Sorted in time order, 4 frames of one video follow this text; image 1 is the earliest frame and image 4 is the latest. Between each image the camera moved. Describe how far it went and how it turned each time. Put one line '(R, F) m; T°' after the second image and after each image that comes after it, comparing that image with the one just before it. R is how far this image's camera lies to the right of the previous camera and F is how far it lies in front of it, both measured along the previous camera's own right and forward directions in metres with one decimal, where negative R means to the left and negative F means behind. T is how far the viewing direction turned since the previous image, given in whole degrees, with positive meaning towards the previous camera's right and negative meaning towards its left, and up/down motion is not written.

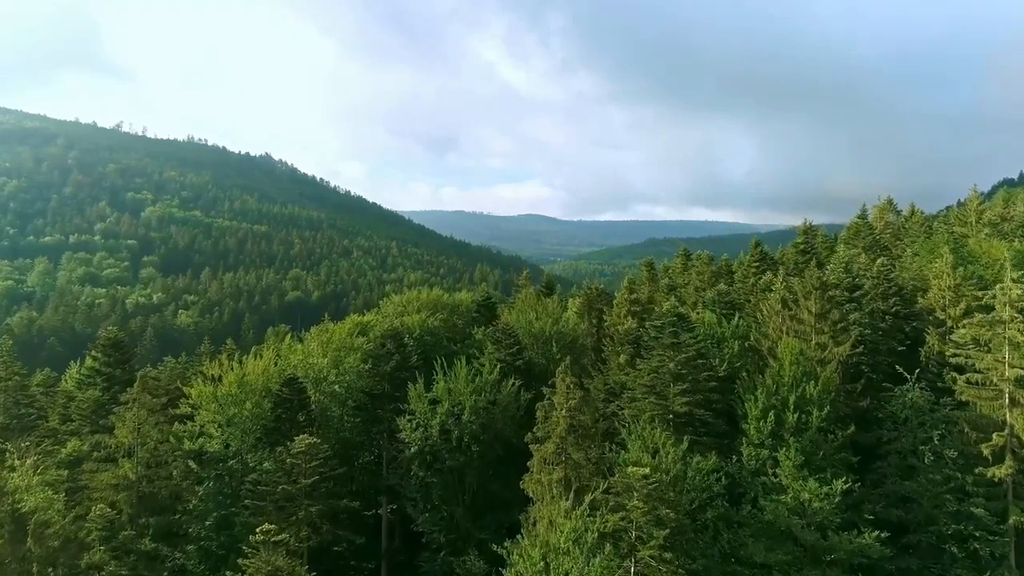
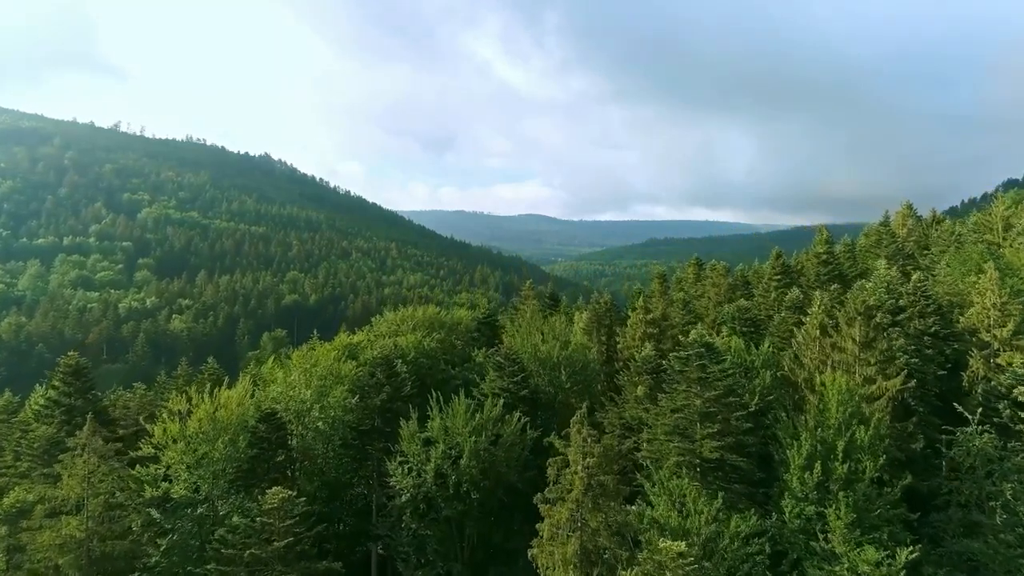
(-0.3, +4.5) m; 0°
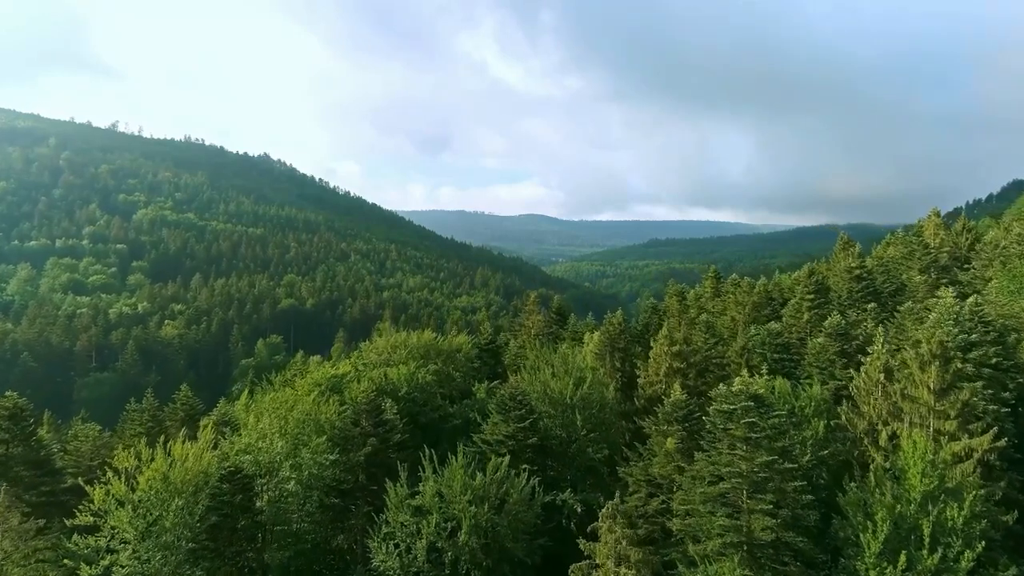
(-0.4, +5.7) m; 0°
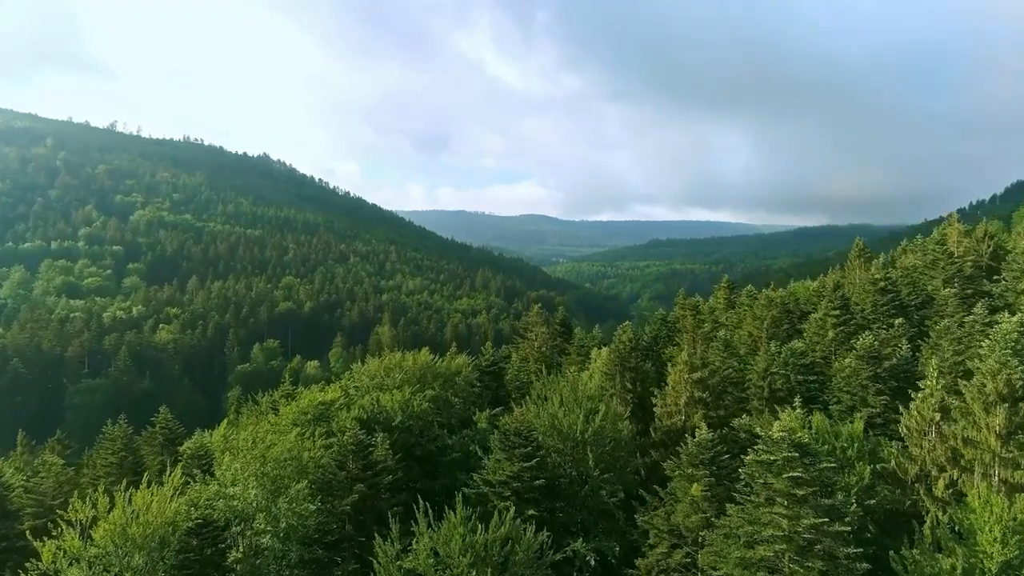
(-0.3, +3.7) m; 0°
